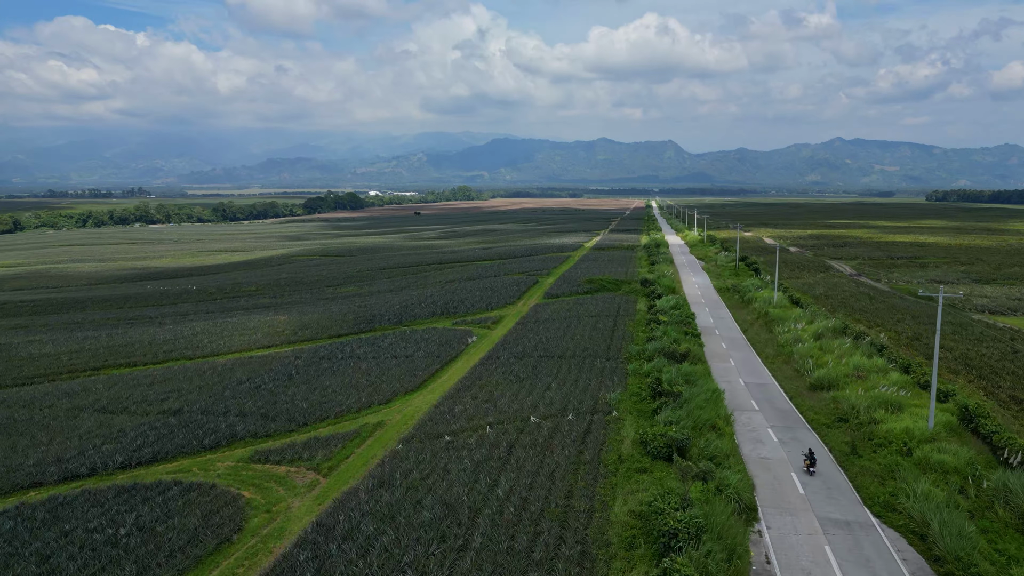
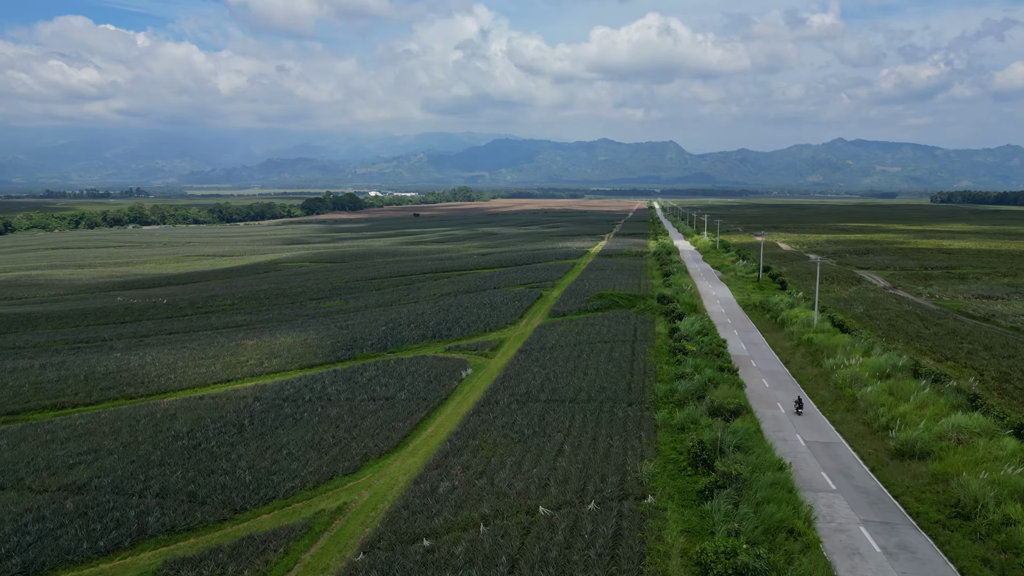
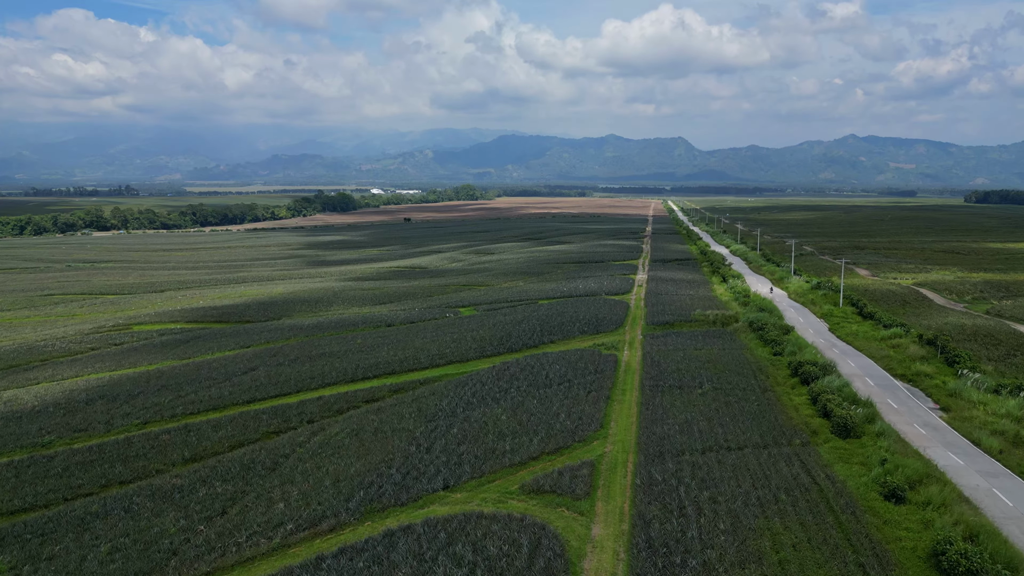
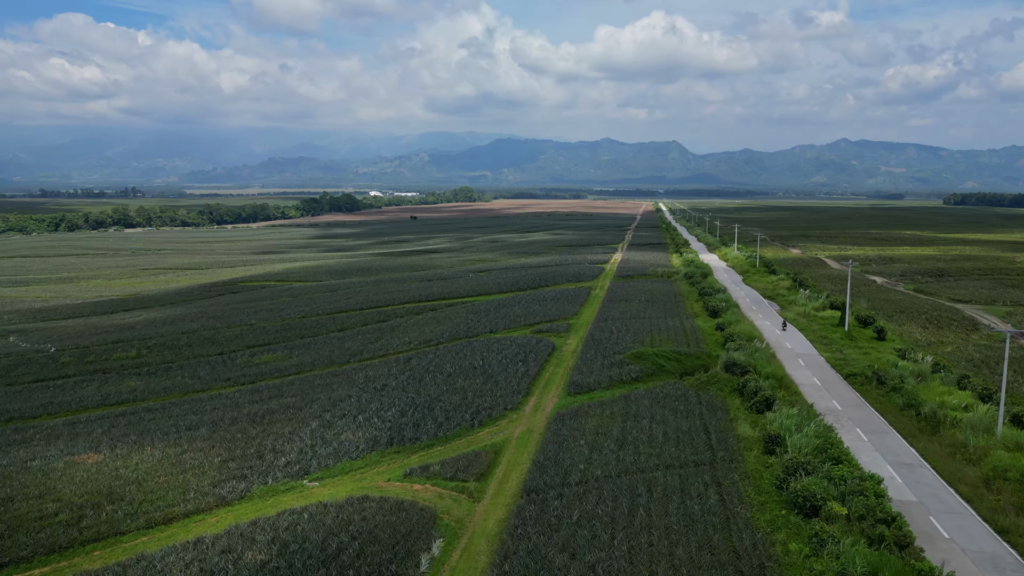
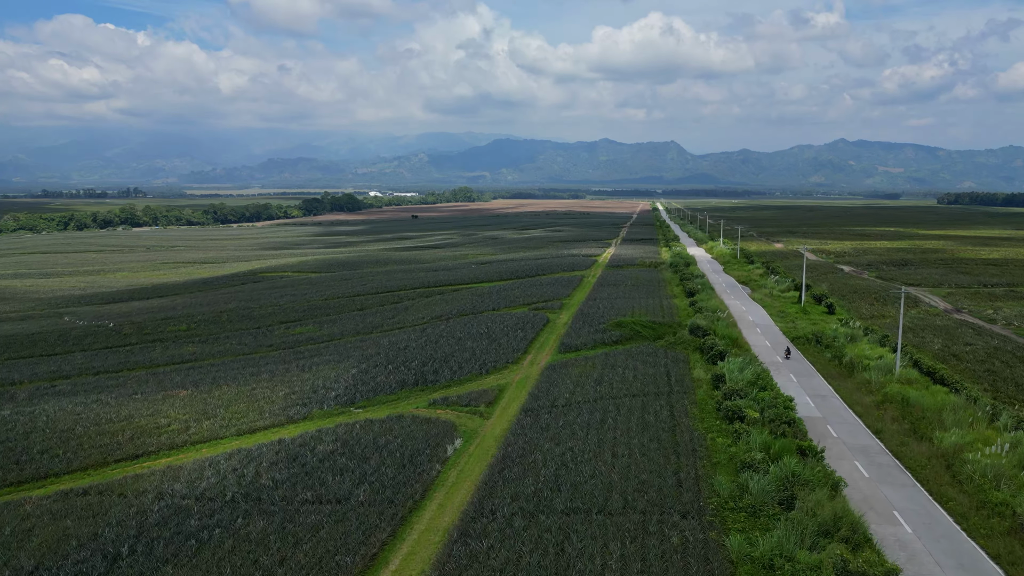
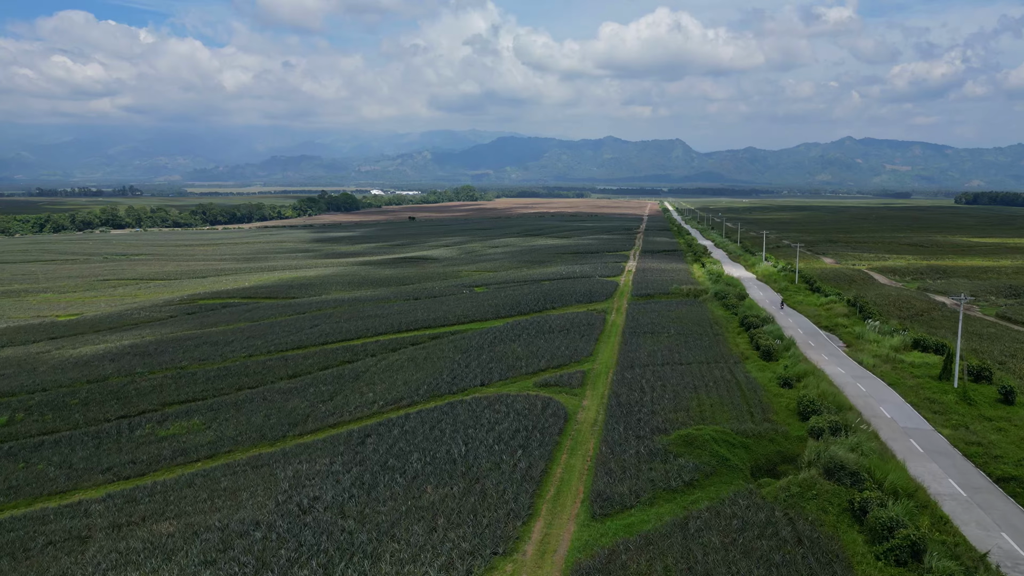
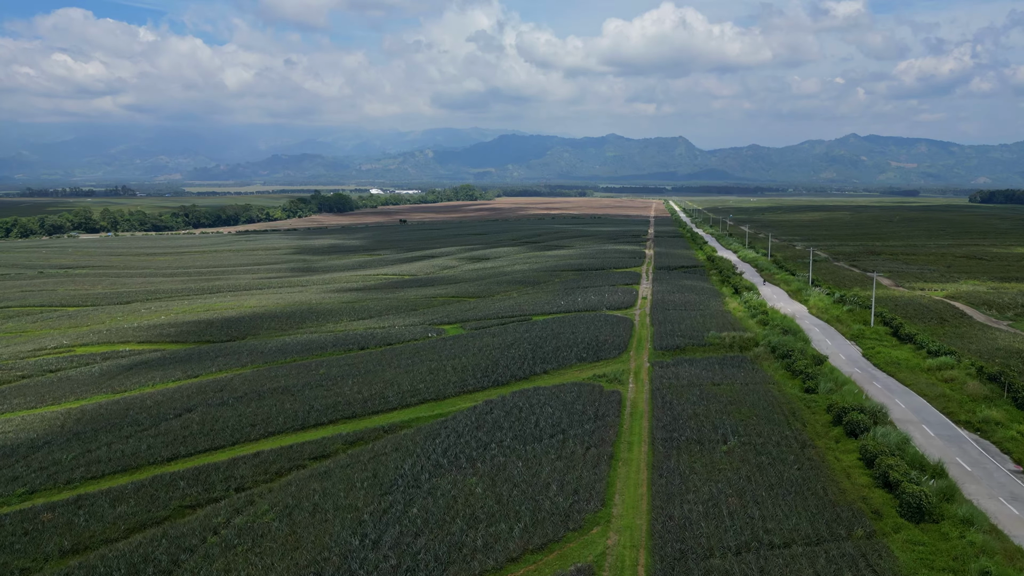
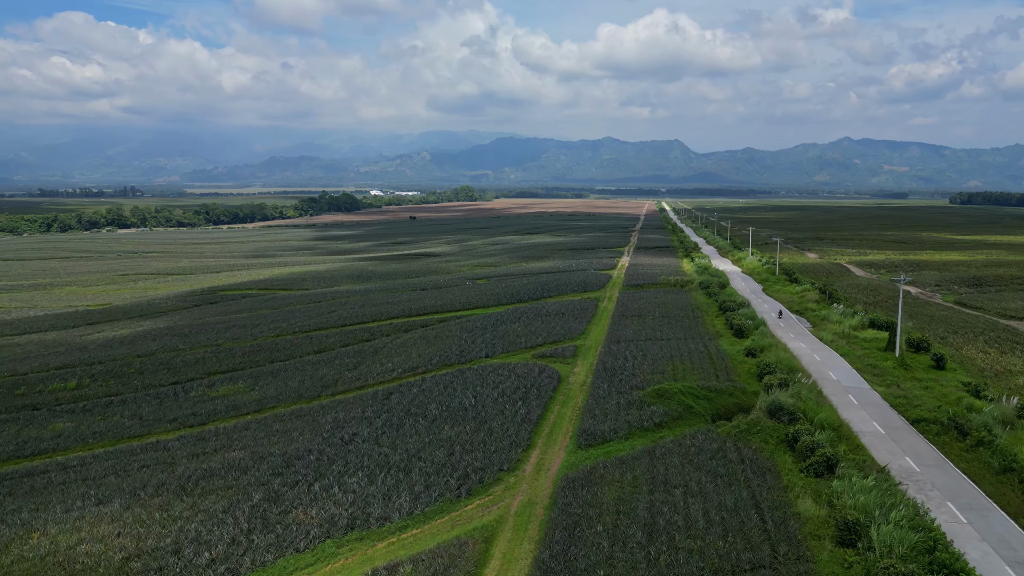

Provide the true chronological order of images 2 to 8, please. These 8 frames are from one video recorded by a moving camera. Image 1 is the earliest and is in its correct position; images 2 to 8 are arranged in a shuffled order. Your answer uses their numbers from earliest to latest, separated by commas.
2, 5, 4, 8, 6, 3, 7
